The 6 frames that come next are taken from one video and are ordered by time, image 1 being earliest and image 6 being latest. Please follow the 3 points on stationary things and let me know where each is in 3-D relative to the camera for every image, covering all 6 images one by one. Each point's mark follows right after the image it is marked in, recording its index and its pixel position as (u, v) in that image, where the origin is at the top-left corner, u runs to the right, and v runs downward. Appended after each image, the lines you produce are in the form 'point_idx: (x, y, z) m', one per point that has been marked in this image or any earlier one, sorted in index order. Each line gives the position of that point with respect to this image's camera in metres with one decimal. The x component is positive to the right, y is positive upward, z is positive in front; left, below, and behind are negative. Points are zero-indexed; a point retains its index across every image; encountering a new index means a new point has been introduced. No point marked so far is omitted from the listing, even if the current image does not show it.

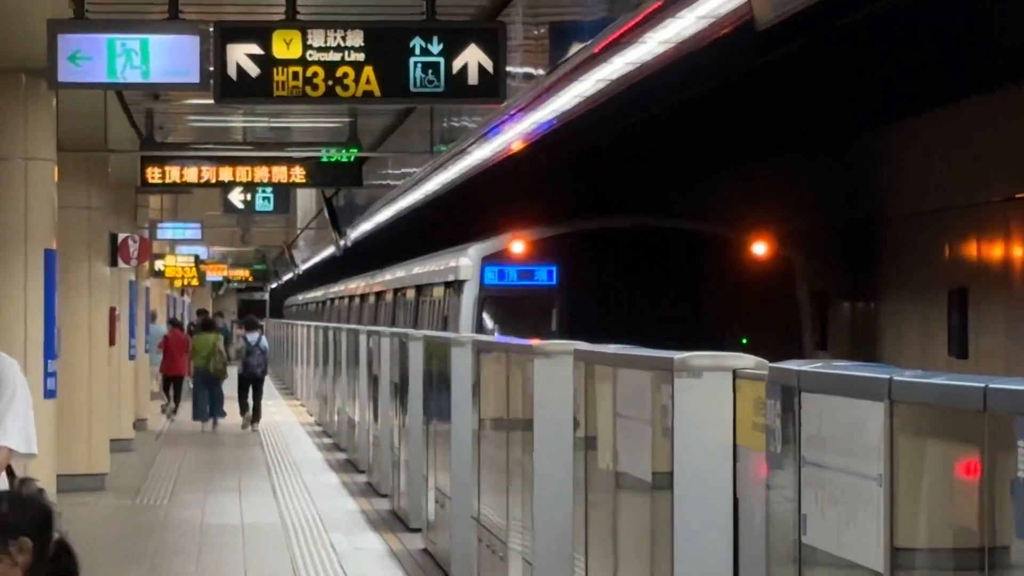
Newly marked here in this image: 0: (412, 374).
0: (-0.8, -0.6, +11.3) m
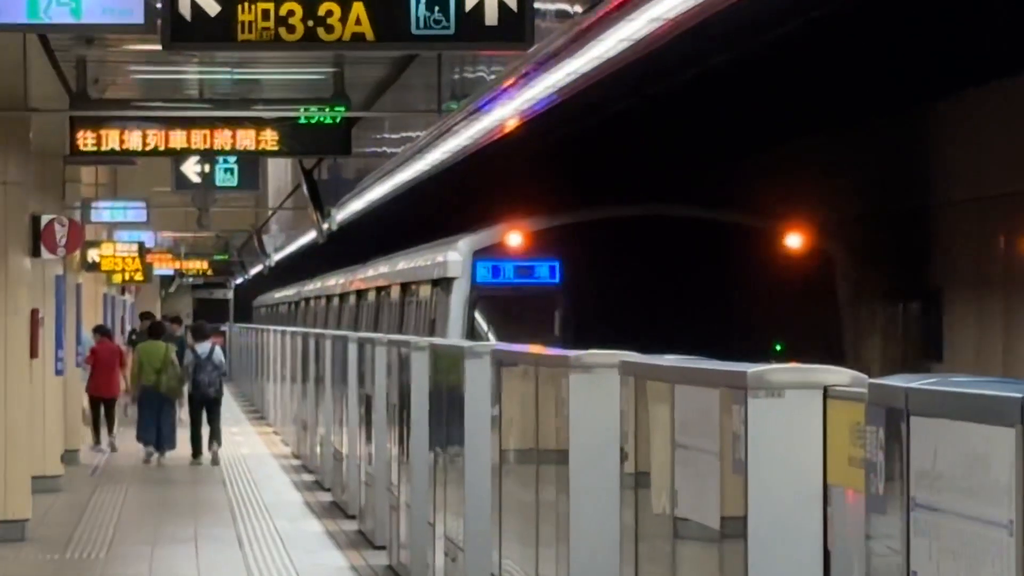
0: (-0.7, -0.6, +9.5) m
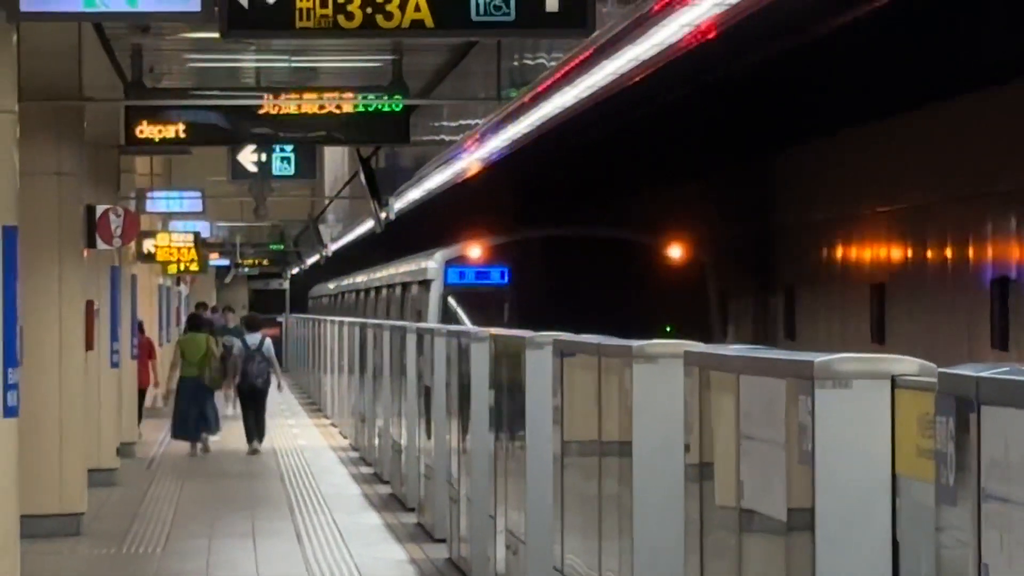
0: (-0.4, -0.6, +9.4) m
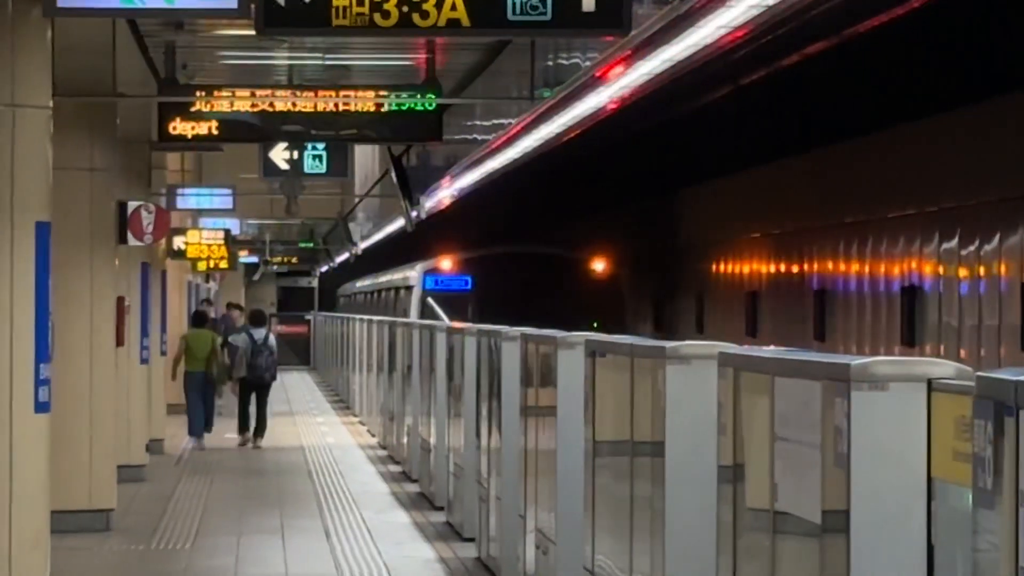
0: (-0.2, -0.5, +9.4) m
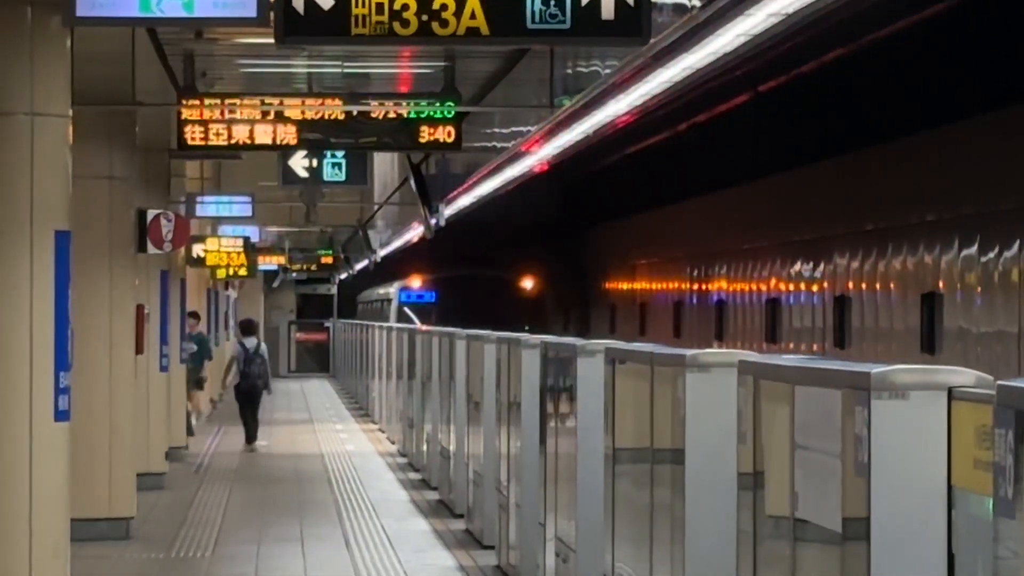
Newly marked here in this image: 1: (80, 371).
0: (-0.1, -0.6, +9.4) m
1: (-3.5, -0.7, +12.2) m
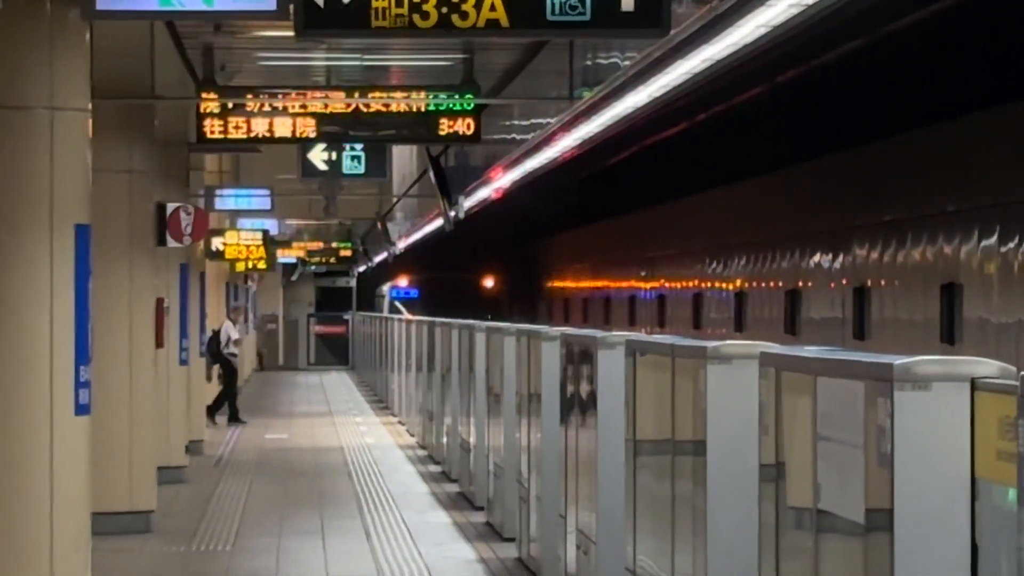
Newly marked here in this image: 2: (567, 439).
0: (0.0, -0.5, +9.4) m
1: (-3.4, -0.6, +12.2) m
2: (+0.3, -0.8, +7.8) m
